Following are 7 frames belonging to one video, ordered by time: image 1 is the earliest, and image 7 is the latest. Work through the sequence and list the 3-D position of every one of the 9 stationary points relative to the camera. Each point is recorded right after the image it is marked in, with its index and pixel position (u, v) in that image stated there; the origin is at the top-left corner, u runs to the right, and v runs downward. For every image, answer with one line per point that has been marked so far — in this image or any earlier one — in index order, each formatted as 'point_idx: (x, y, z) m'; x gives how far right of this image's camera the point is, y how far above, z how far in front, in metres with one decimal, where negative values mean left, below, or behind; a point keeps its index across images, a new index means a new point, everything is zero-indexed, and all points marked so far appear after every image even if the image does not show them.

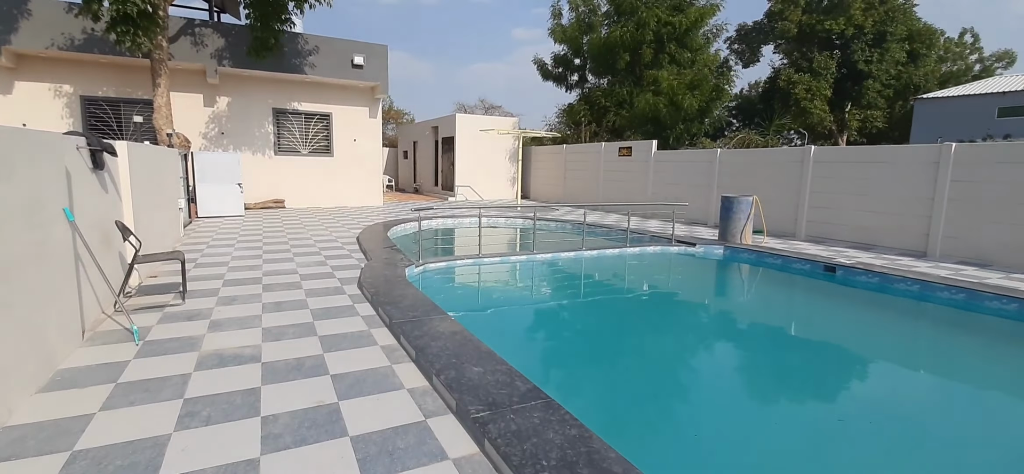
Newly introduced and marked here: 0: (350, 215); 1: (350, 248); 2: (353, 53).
0: (-4.0, +0.6, +11.8) m
1: (-2.3, -0.1, +7.1) m
2: (-4.0, +4.6, +12.1) m
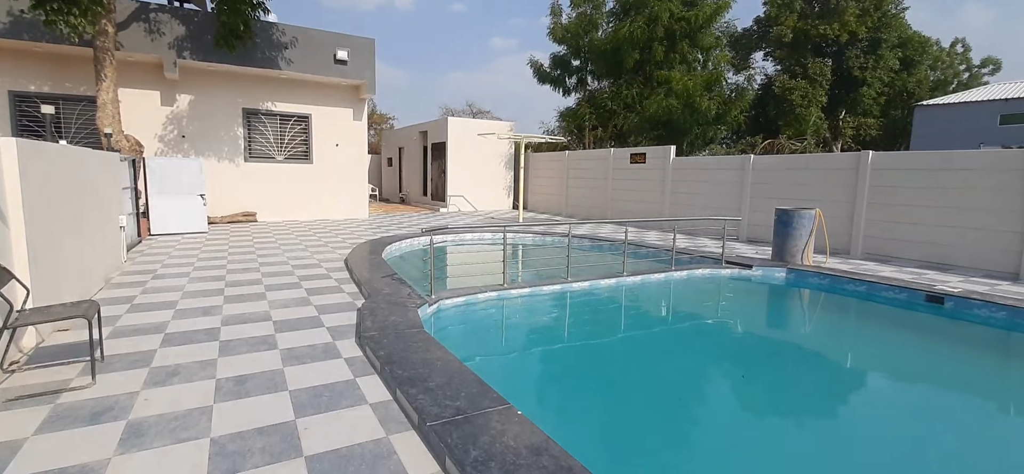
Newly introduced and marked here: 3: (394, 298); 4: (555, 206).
0: (-3.9, +0.2, +10.4) m
1: (-2.0, -0.4, +5.7) m
2: (-3.9, +4.2, +10.7) m
3: (-1.0, -0.5, +4.3) m
4: (+1.3, +0.9, +14.5) m
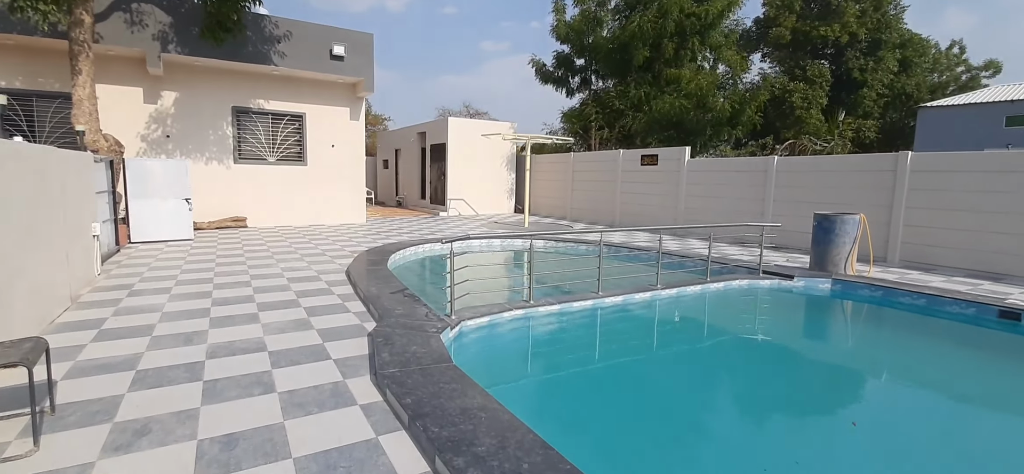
0: (-3.7, 0.0, +9.7) m
1: (-1.8, -0.5, +5.1) m
2: (-3.7, +4.1, +10.1) m
3: (-0.8, -0.6, +3.7) m
4: (+1.4, +0.8, +13.9) m
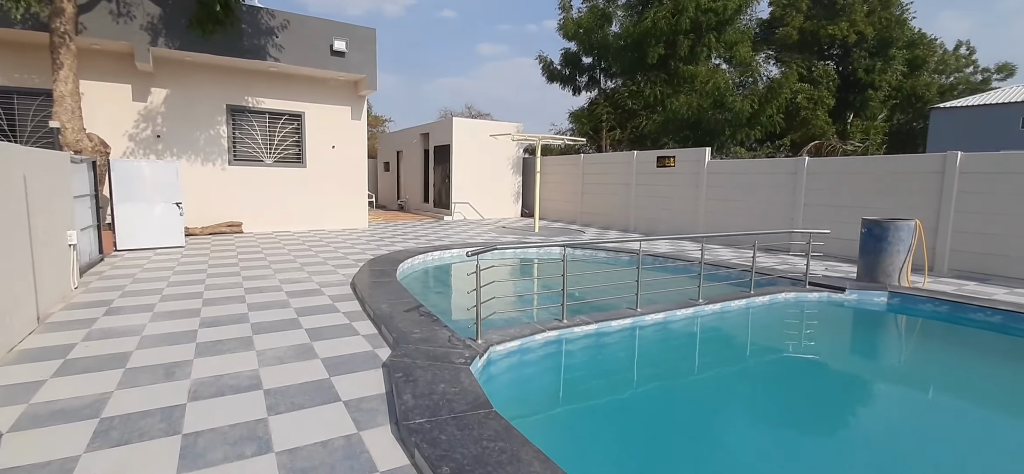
0: (-3.5, -0.1, +9.2) m
1: (-1.5, -0.6, +4.5) m
2: (-3.5, +3.9, +9.6) m
3: (-0.5, -0.7, +3.2) m
4: (+1.6, +0.7, +13.4) m
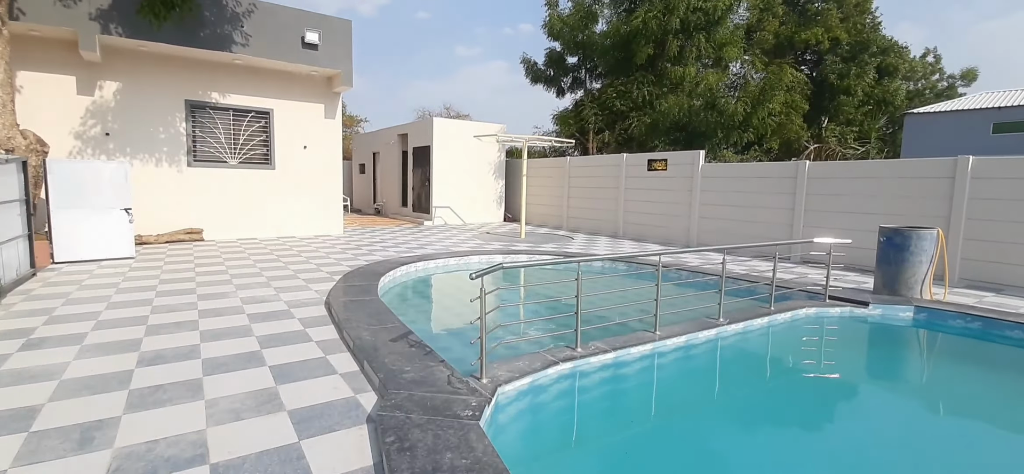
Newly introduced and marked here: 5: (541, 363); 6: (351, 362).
0: (-3.7, -0.2, +8.4) m
1: (-1.5, -0.7, +3.8) m
2: (-3.8, +3.8, +8.8) m
3: (-0.4, -0.8, +2.6) m
4: (+1.1, +0.5, +12.9) m
5: (+0.2, -0.8, +3.2) m
6: (-1.0, -0.8, +3.1) m
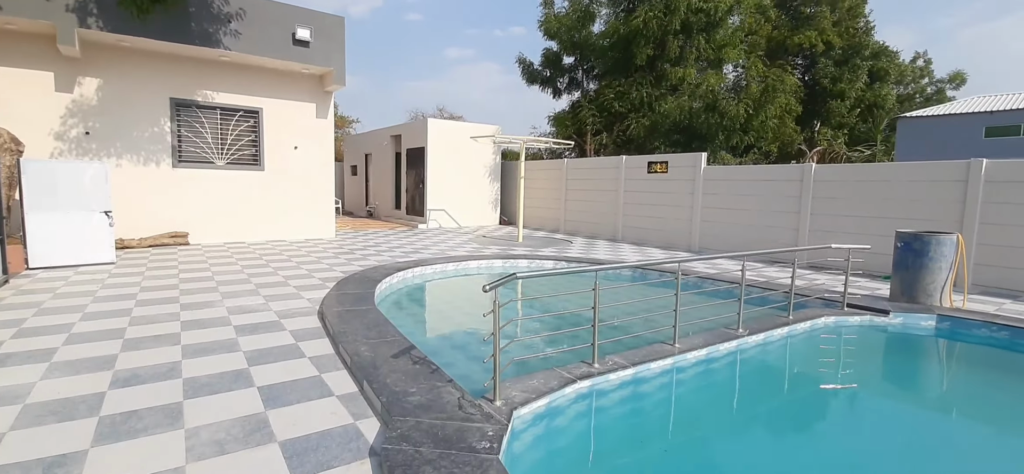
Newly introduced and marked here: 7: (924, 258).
0: (-3.7, -0.3, +8.1) m
1: (-1.4, -0.8, +3.6) m
2: (-3.8, +3.7, +8.5) m
3: (-0.3, -0.9, +2.3) m
4: (+1.0, +0.4, +12.7) m
5: (+0.3, -0.9, +3.0) m
6: (-1.0, -0.9, +2.8) m
7: (+4.2, -0.2, +5.0) m
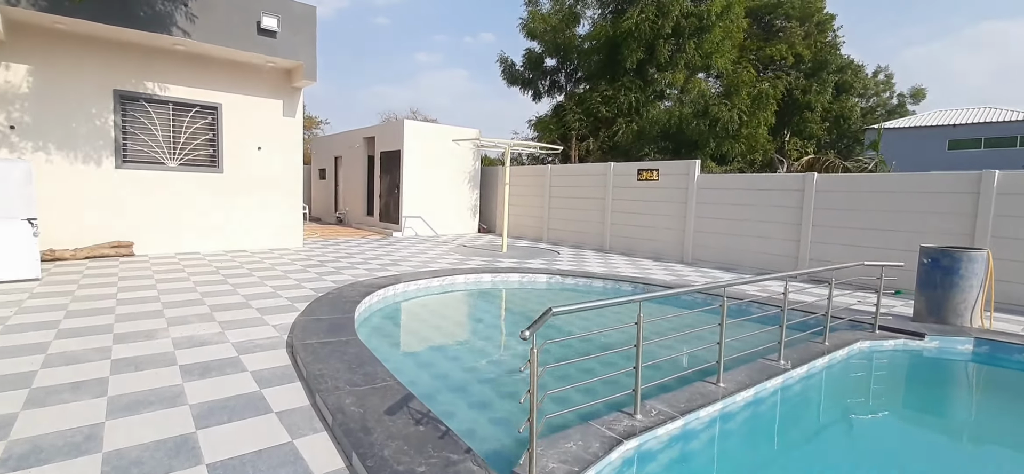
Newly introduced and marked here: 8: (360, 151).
0: (-3.9, -0.4, +7.2) m
1: (-1.3, -0.9, +2.8) m
2: (-4.0, +3.6, +7.7) m
3: (-0.2, -1.0, +1.6) m
4: (+0.6, +0.2, +12.1) m
5: (+0.4, -1.0, +2.4) m
6: (-0.8, -1.0, +2.2) m
7: (+4.2, -0.4, +4.7) m
8: (-4.2, +2.4, +13.4) m
